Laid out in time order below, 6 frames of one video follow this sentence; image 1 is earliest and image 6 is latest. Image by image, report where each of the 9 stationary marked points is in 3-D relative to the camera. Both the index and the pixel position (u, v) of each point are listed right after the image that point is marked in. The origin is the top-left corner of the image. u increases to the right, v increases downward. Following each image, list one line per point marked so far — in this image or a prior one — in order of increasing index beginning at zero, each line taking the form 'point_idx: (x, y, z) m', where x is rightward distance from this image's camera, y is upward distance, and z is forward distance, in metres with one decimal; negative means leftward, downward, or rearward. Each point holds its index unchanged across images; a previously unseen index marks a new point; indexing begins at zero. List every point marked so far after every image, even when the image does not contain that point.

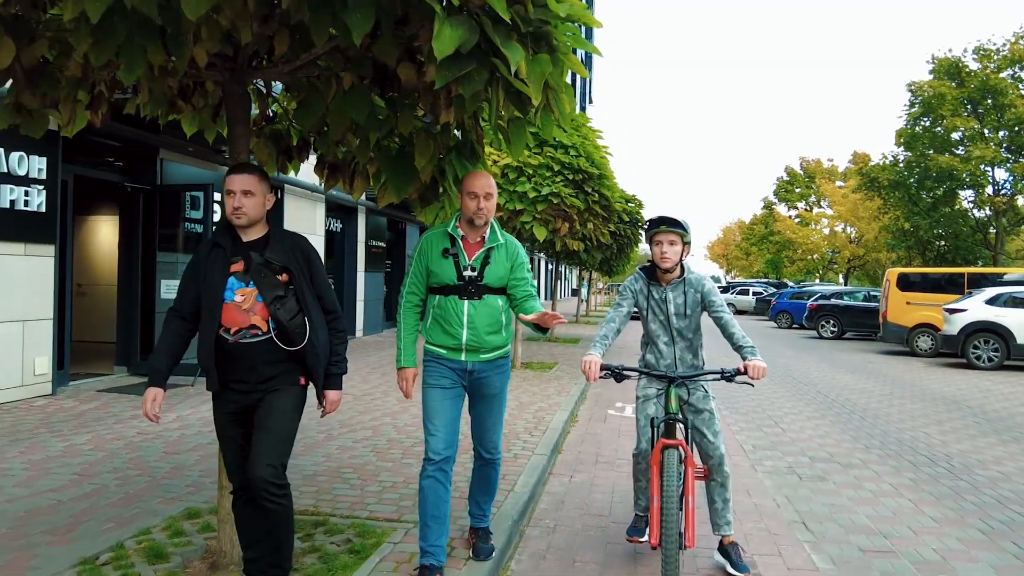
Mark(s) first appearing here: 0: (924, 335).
0: (+8.5, -1.0, +17.3) m
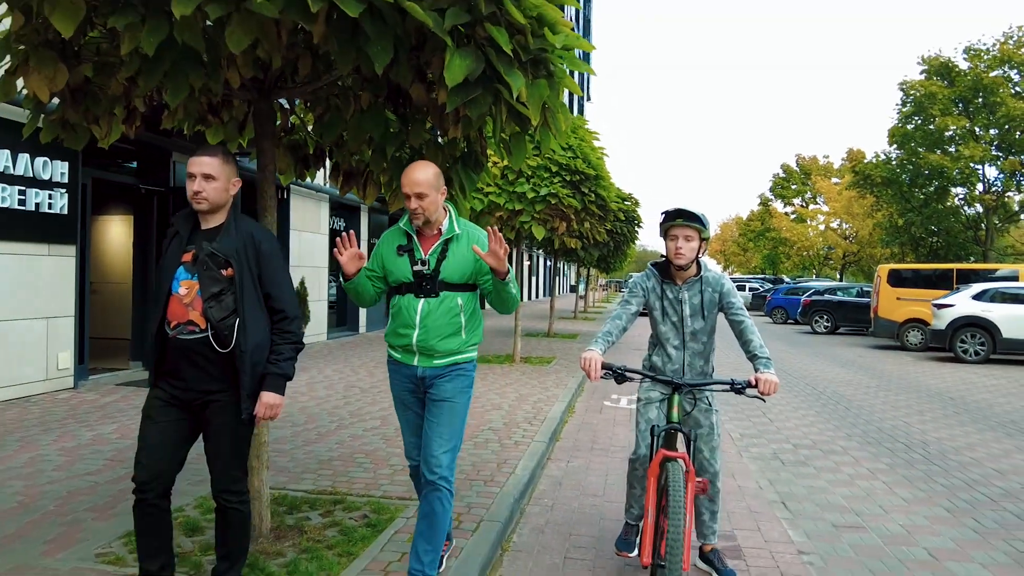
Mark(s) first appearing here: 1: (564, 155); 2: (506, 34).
0: (+8.5, -0.9, +17.7) m
1: (+0.7, +1.7, +10.8) m
2: (0.0, +0.9, +3.1) m
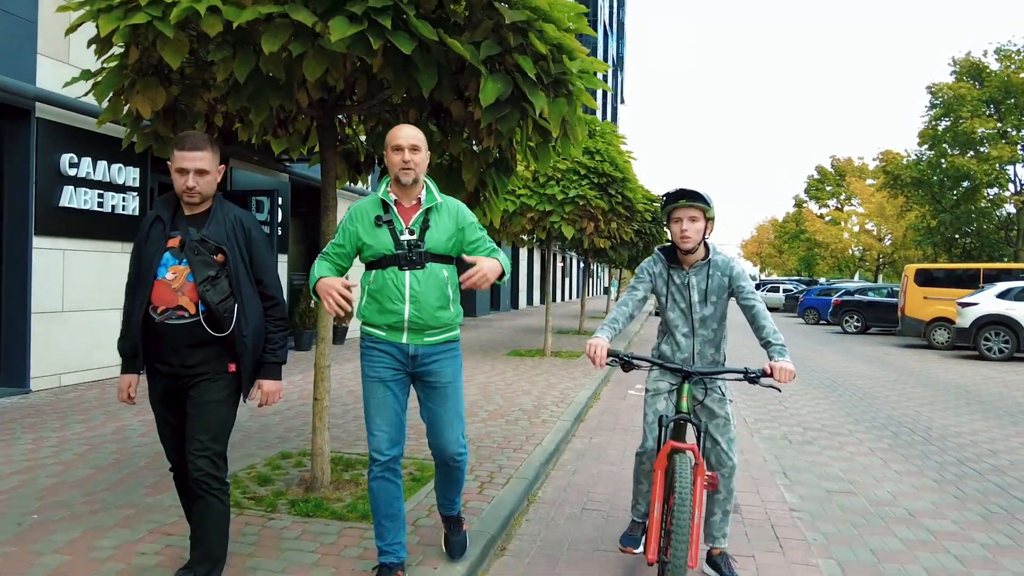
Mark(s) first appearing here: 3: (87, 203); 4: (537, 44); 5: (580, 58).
0: (+9.2, -0.9, +17.9) m
1: (+1.1, +1.8, +11.4) m
2: (+0.1, +1.0, +3.7) m
3: (-4.0, +0.8, +7.9) m
4: (+0.1, +1.1, +3.7) m
5: (+0.3, +1.1, +4.0) m
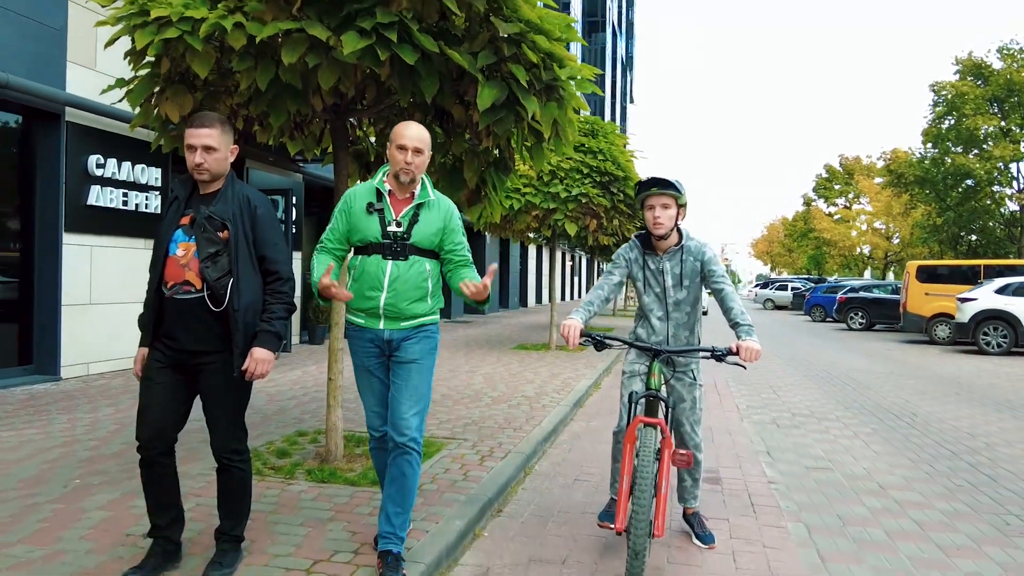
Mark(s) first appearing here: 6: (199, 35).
0: (+9.4, -0.8, +18.2) m
1: (+1.2, +1.8, +11.8) m
2: (+0.1, +1.1, +4.1) m
3: (-4.0, +0.9, +8.3) m
4: (+0.1, +1.1, +4.1) m
5: (+0.3, +1.2, +4.4) m
6: (-1.5, +1.2, +3.9) m
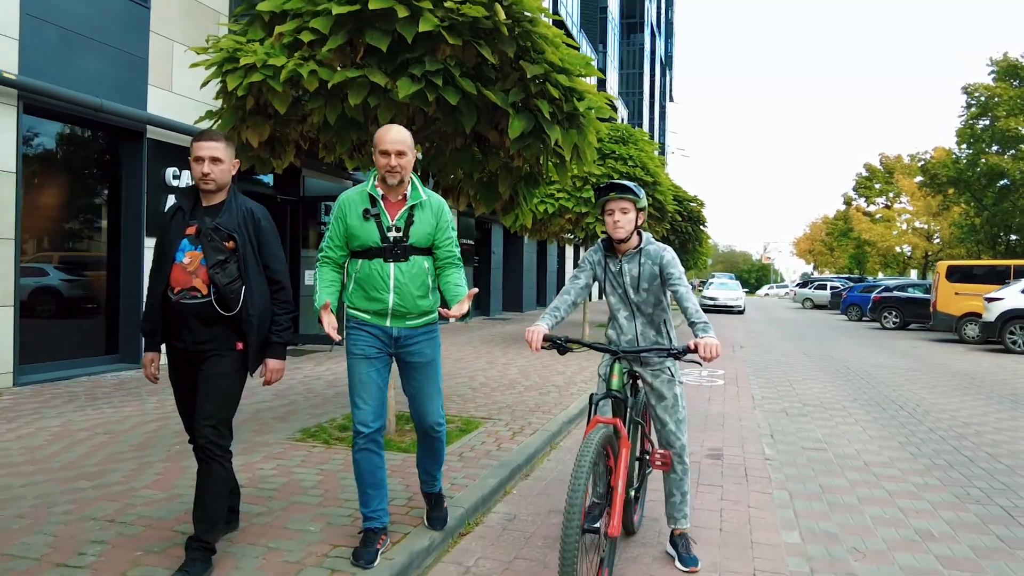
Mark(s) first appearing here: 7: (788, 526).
0: (+10.2, -0.8, +18.5) m
1: (+1.7, +1.8, +12.5) m
2: (+0.2, +1.1, +4.9) m
3: (-3.6, +0.9, +9.3) m
4: (+0.2, +1.1, +4.9) m
5: (+0.5, +1.2, +5.1) m
6: (-1.3, +1.2, +4.7) m
7: (+1.4, -1.2, +4.3) m
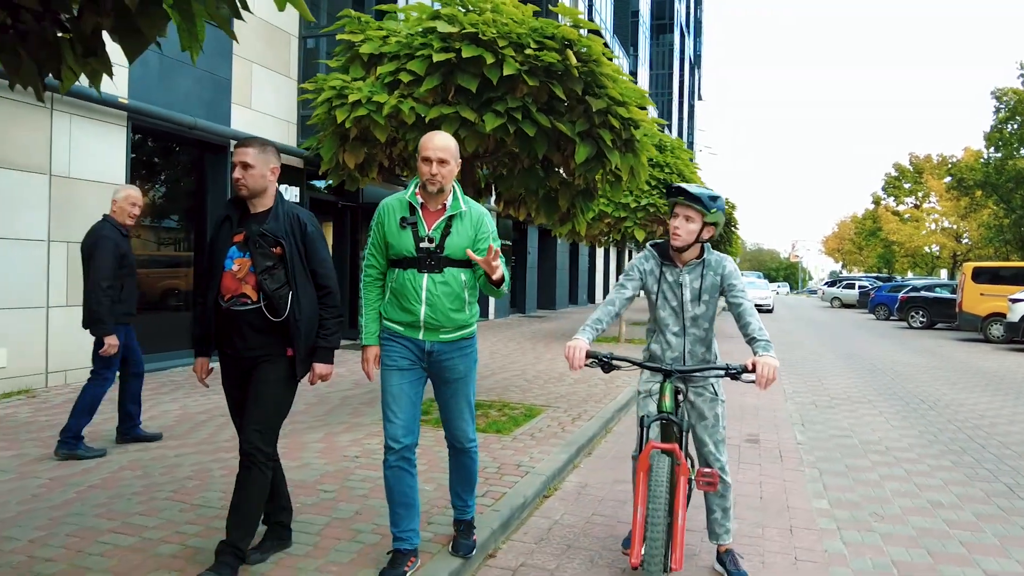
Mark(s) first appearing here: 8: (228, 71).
0: (+11.0, -0.8, +19.0) m
1: (+2.4, +1.8, +13.2) m
2: (+0.7, +1.0, +5.6) m
3: (-3.0, +0.9, +10.1) m
4: (+0.7, +1.1, +5.6) m
5: (+0.9, +1.1, +5.9) m
6: (-0.9, +1.2, +5.6) m
7: (+1.8, -1.3, +5.0) m
8: (-3.3, +2.5, +9.5) m
